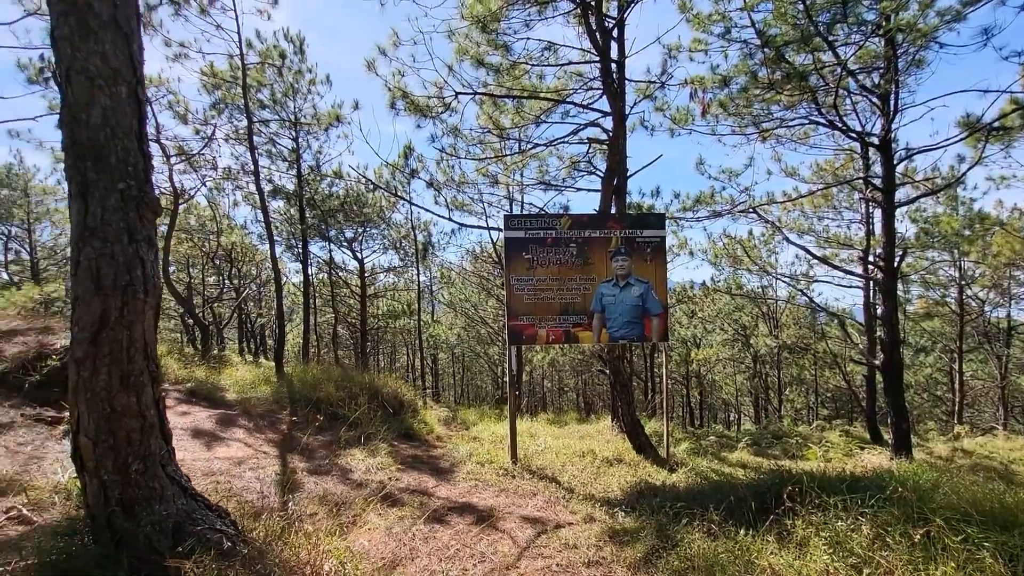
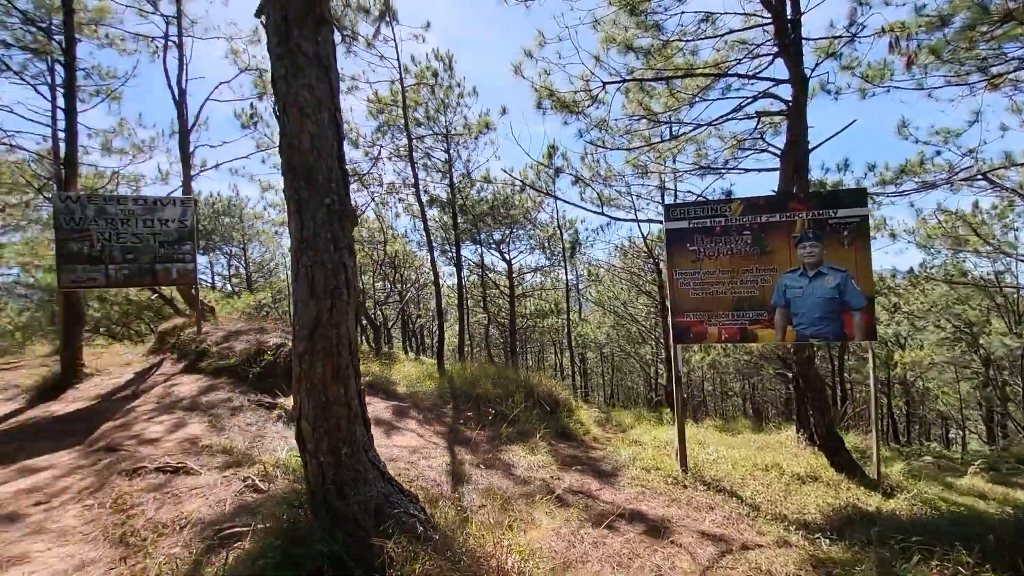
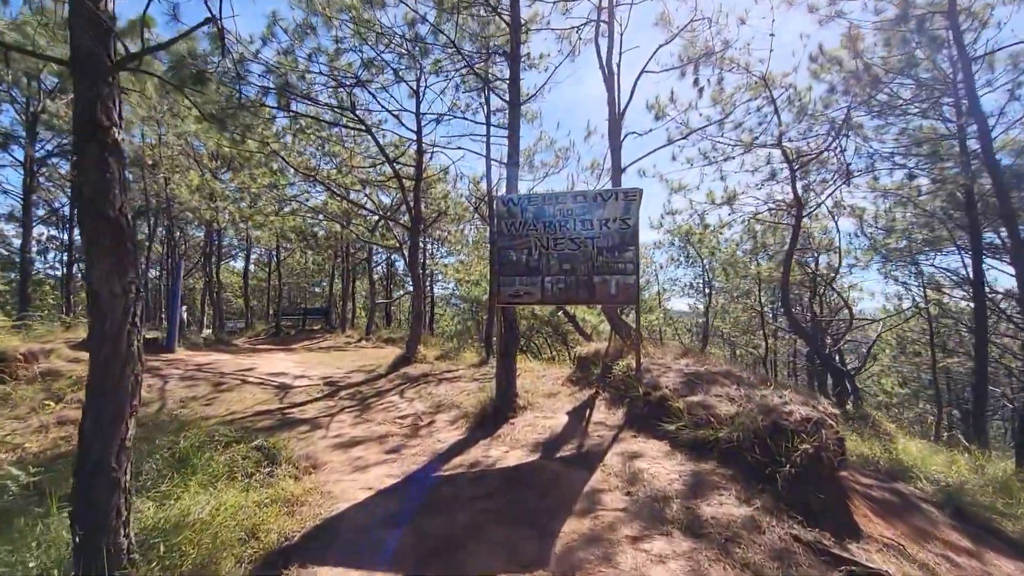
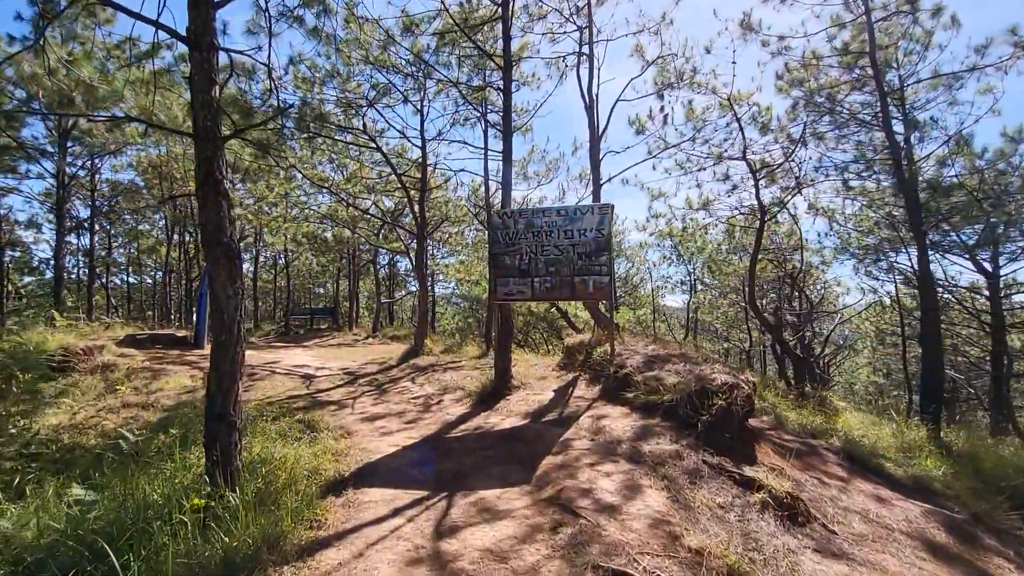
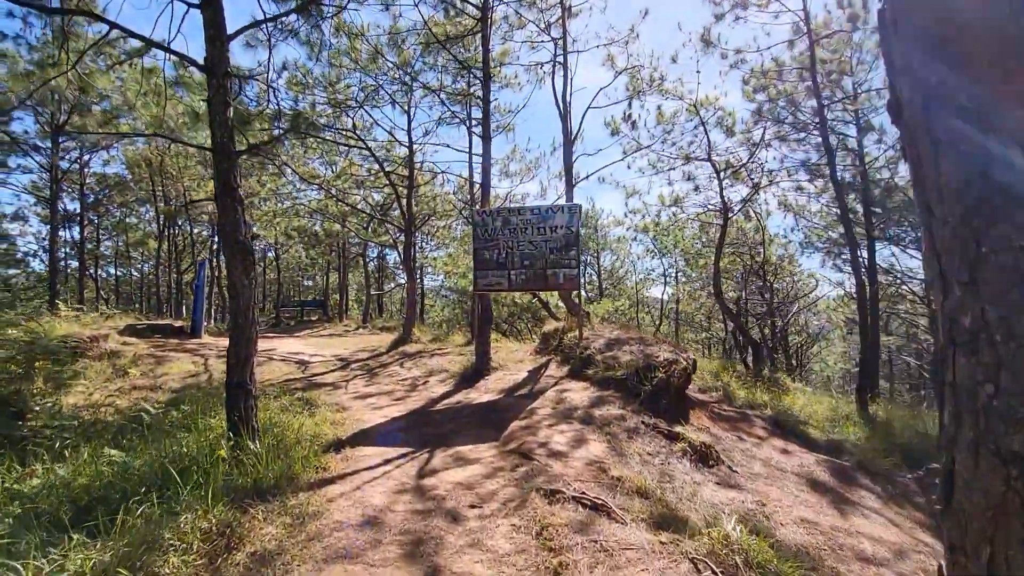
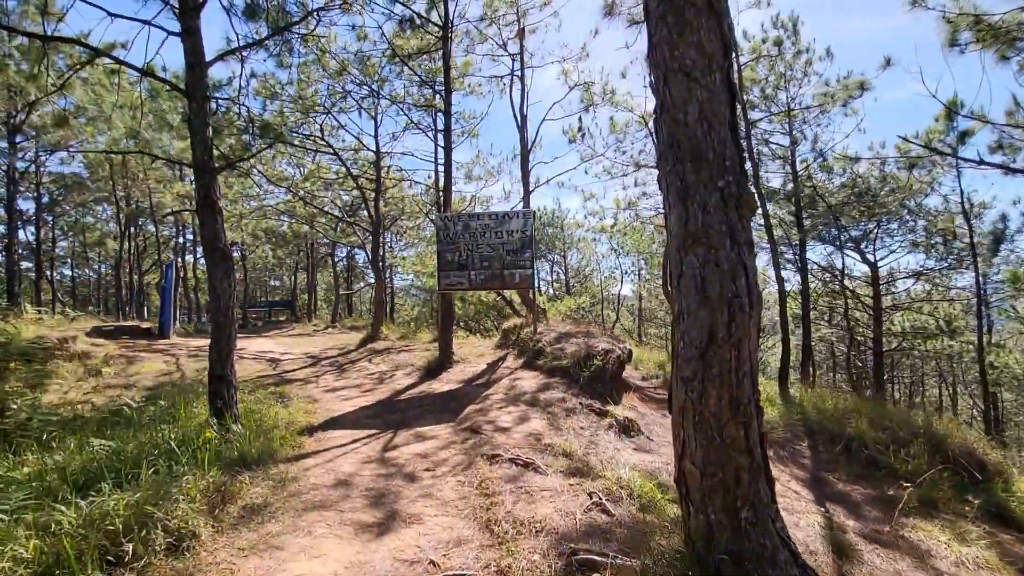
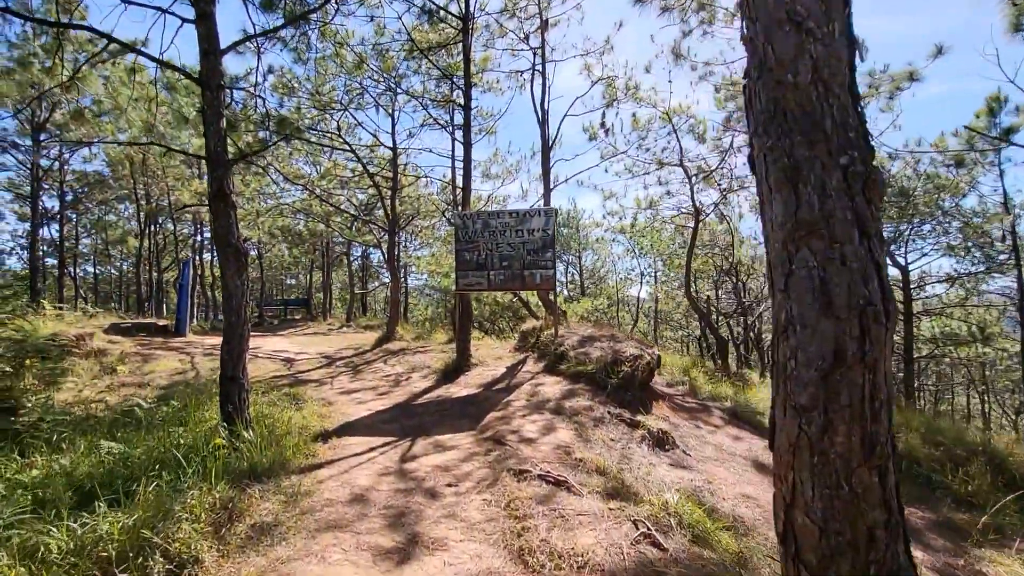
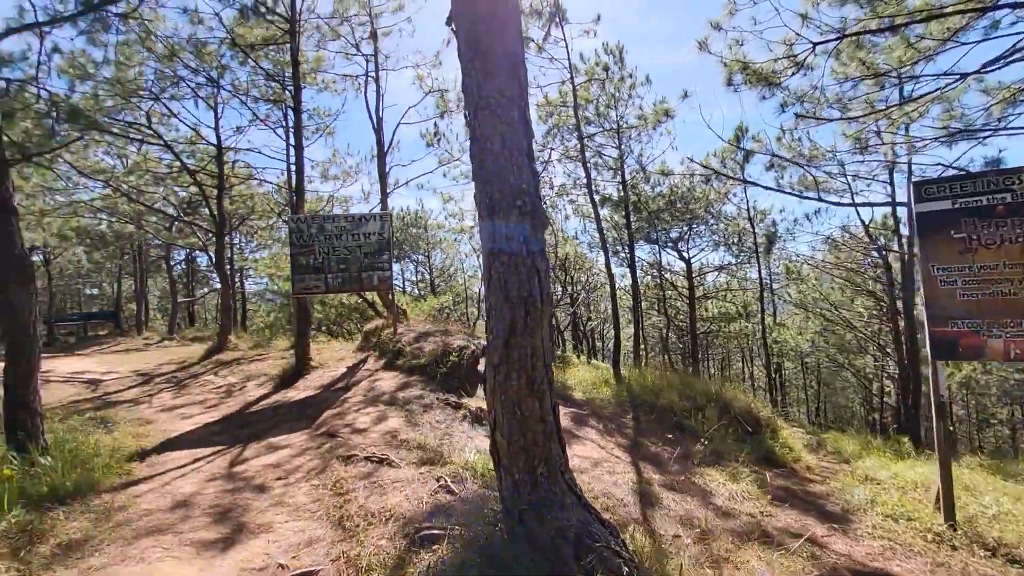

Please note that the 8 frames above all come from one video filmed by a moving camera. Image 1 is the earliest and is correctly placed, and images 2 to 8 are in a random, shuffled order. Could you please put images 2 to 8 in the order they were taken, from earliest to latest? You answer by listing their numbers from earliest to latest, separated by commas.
2, 8, 6, 7, 5, 4, 3
